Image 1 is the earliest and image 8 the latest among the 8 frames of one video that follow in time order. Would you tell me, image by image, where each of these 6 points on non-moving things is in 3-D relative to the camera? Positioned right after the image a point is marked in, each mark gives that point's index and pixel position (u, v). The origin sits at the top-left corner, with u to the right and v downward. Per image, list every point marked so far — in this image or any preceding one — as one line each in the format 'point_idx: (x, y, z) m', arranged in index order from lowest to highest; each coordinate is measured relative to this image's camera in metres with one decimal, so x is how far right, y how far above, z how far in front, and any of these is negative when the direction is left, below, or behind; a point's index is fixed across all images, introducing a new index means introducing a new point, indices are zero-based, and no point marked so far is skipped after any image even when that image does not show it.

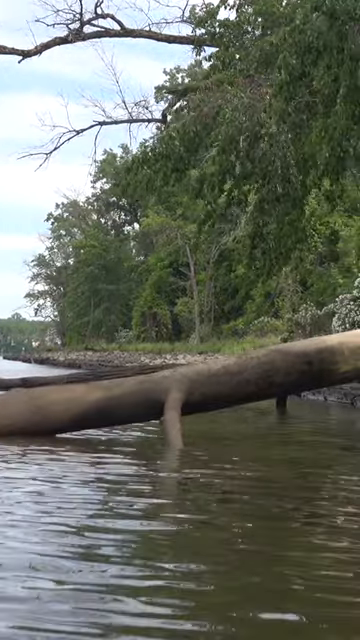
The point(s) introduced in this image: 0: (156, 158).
0: (-0.2, +1.6, +18.9) m
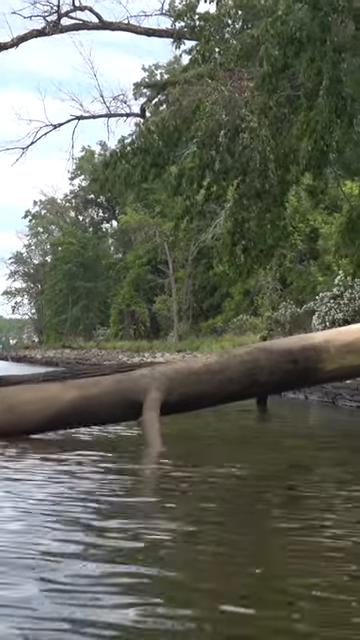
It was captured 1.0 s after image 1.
0: (-0.4, +1.6, +18.5) m
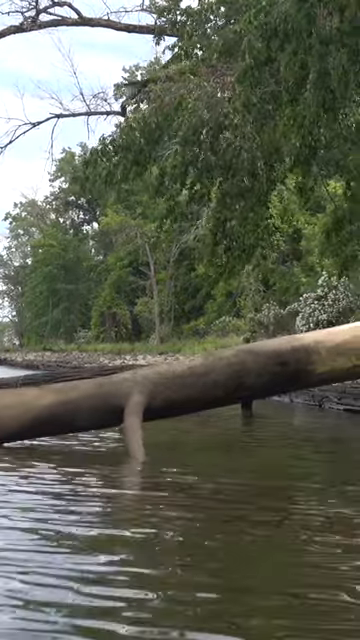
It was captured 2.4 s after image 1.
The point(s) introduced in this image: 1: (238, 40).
0: (-0.6, +1.6, +18.0) m
1: (+0.5, +2.3, +16.0) m
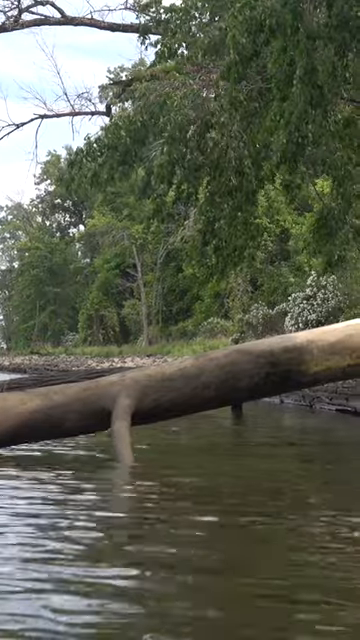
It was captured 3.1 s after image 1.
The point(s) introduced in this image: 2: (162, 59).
0: (-0.7, +1.6, +17.7) m
1: (+0.4, +2.3, +15.7) m
2: (-0.2, +2.4, +18.3) m
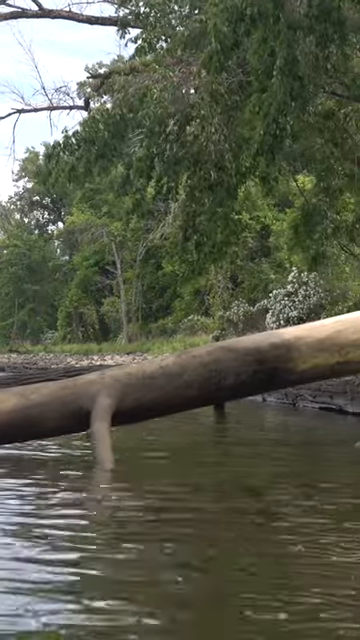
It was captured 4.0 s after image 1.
0: (-0.9, +1.6, +17.4) m
1: (+0.2, +2.3, +15.3) m
2: (-0.4, +2.5, +17.9) m
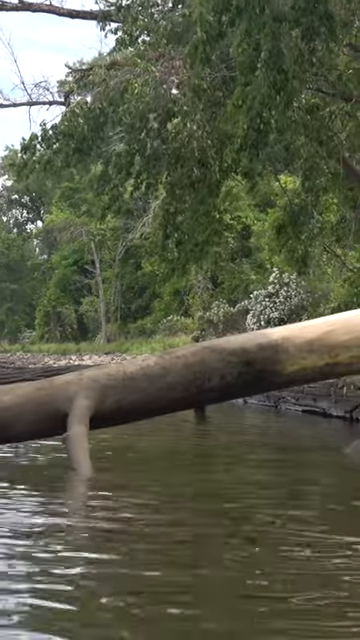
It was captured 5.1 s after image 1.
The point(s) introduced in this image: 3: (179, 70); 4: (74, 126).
0: (-1.1, +1.6, +17.0) m
1: (+0.1, +2.3, +14.9) m
2: (-0.5, +2.5, +17.5) m
3: (0.0, +2.0, +15.1) m
4: (-0.9, +1.7, +16.7) m
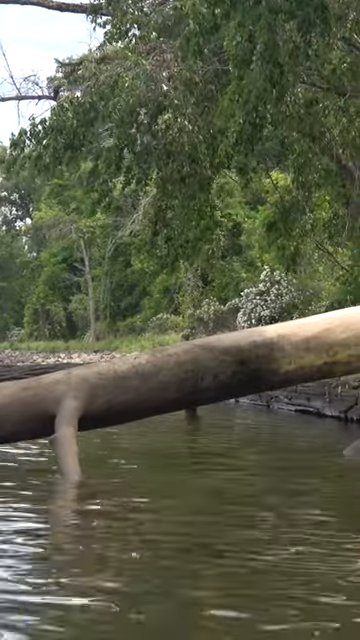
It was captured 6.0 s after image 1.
0: (-1.1, +1.6, +16.6) m
1: (0.0, +2.3, +14.6) m
2: (-0.6, +2.5, +17.2) m
3: (-0.1, +2.0, +14.8) m
4: (-1.0, +1.7, +16.4) m
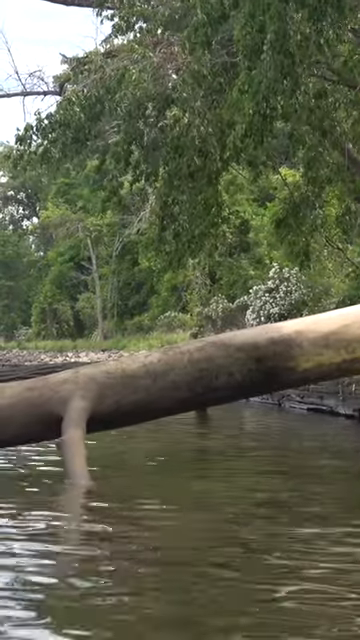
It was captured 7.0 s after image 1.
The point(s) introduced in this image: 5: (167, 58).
0: (-1.1, +1.6, +16.3) m
1: (+0.1, +2.3, +14.3) m
2: (-0.5, +2.5, +16.9) m
3: (0.0, +2.0, +14.4) m
4: (-0.9, +1.7, +16.1) m
5: (-0.1, +2.0, +14.6) m
